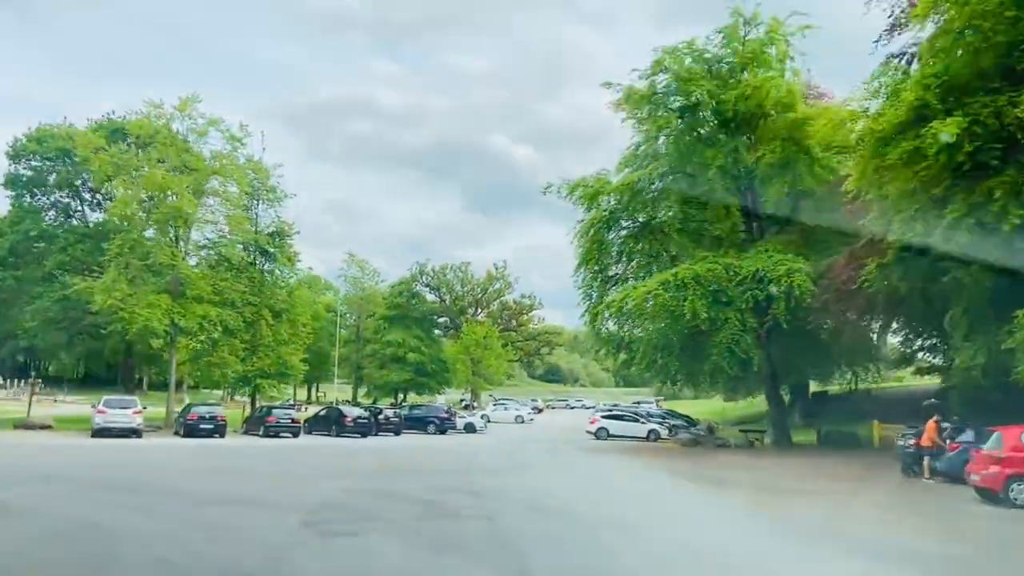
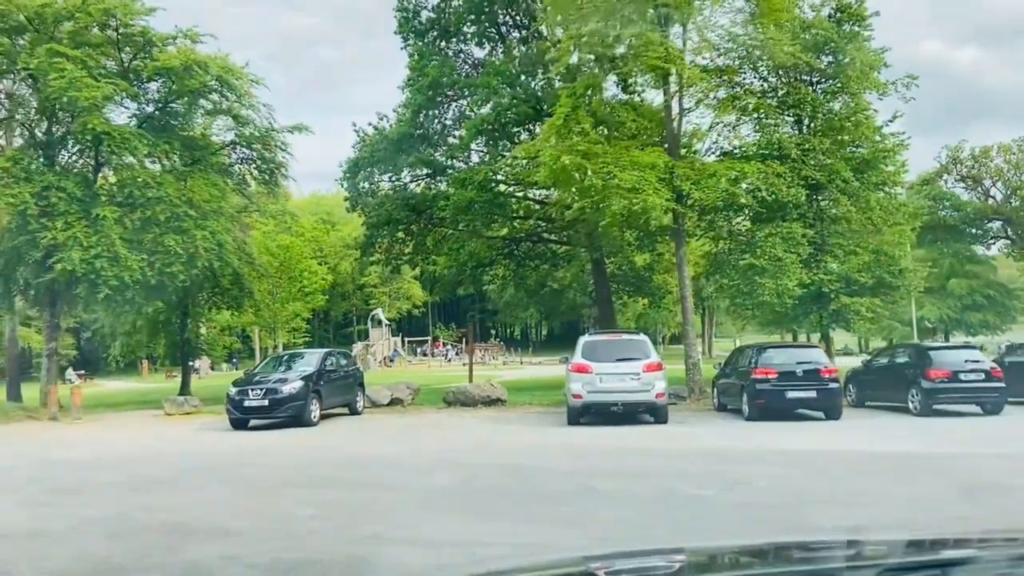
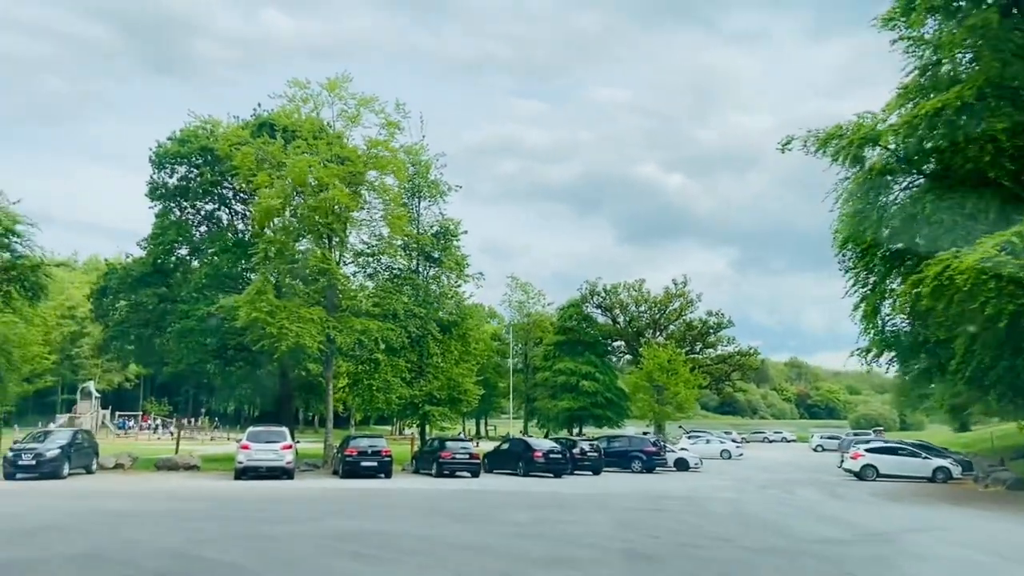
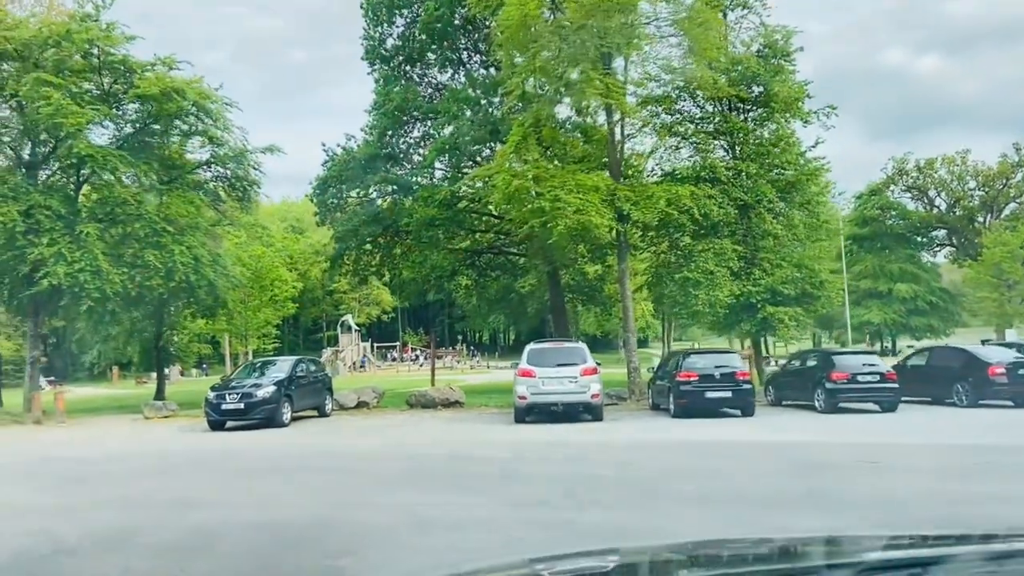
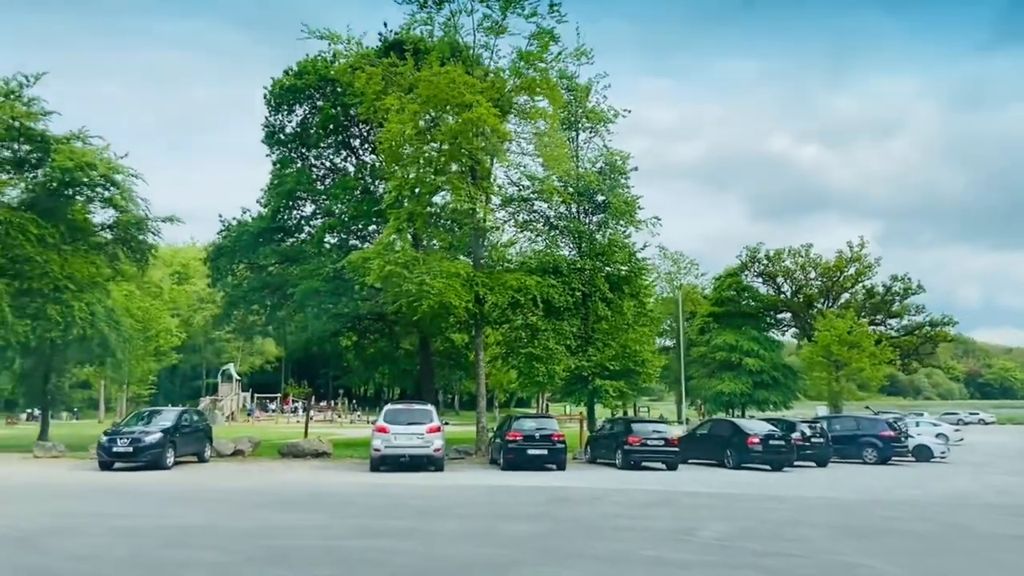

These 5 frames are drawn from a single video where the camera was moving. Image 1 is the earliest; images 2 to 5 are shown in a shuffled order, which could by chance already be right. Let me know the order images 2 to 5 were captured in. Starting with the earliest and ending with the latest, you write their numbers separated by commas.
3, 5, 4, 2
